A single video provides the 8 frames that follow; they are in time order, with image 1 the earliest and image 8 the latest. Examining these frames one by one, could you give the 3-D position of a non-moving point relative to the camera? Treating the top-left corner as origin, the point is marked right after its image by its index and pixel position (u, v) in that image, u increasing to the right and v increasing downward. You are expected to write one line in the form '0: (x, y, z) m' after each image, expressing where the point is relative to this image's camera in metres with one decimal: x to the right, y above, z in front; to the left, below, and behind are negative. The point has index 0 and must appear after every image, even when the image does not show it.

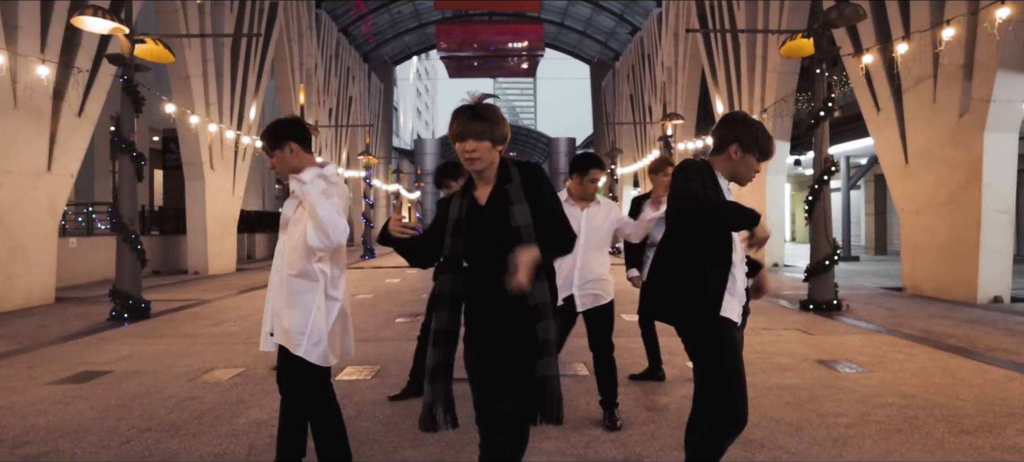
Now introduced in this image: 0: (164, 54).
0: (-5.3, +2.7, +10.9) m
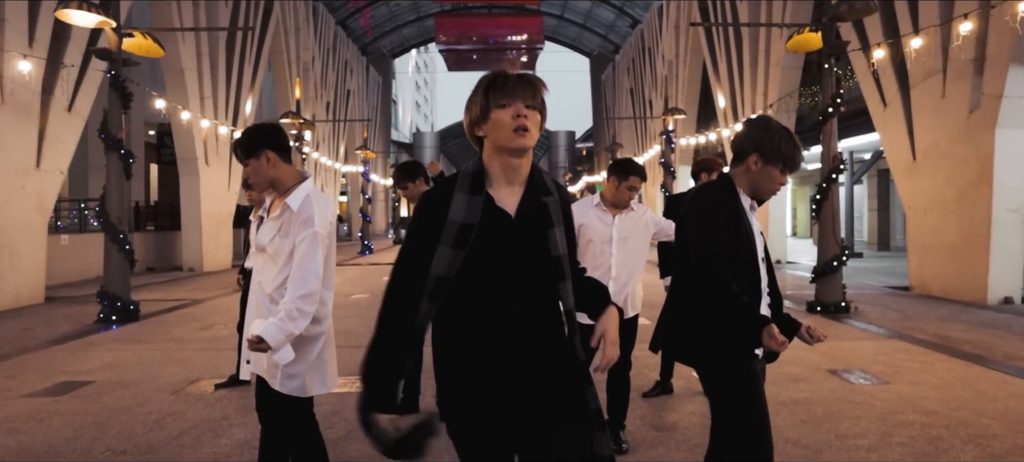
0: (-5.3, +2.7, +10.5) m
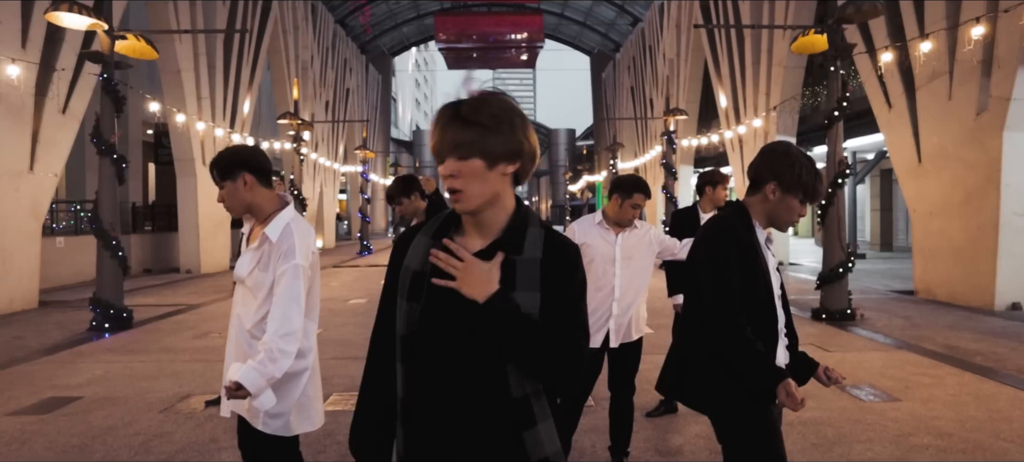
0: (-5.3, +2.6, +10.4) m
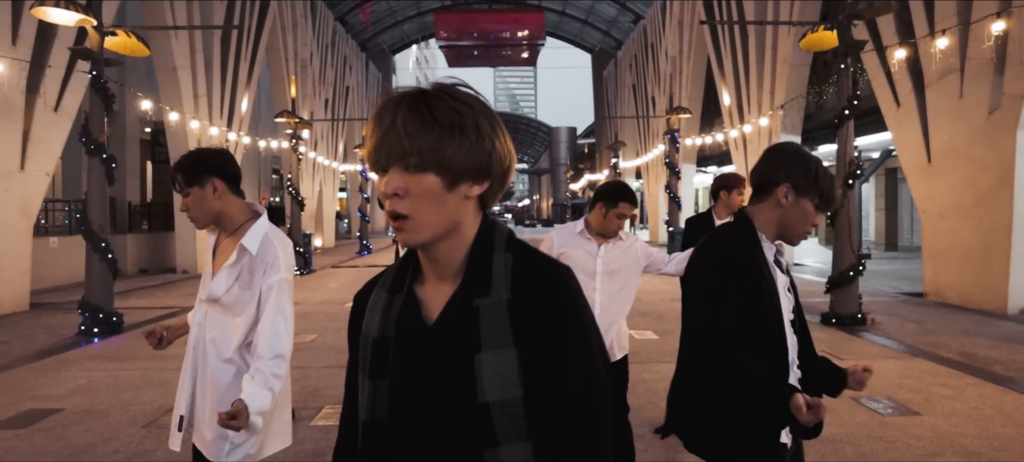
0: (-5.3, +2.6, +10.1) m
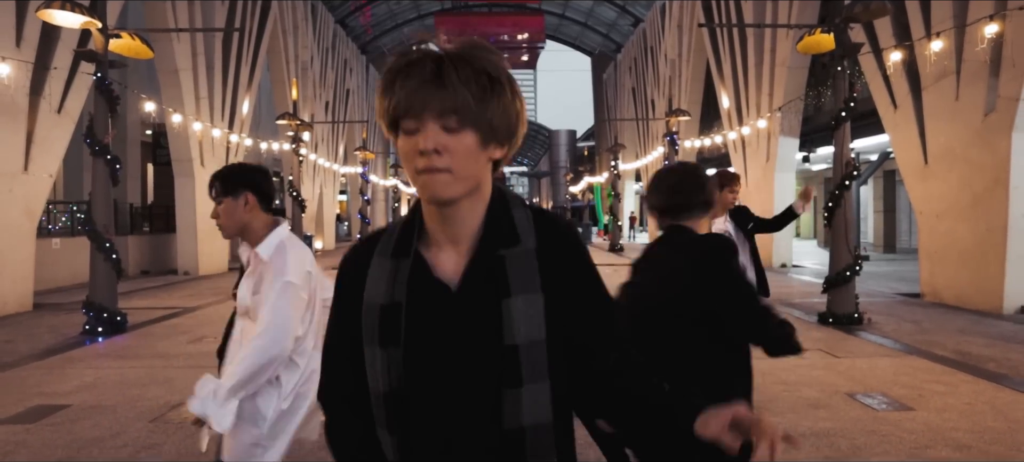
0: (-5.3, +2.6, +10.2) m
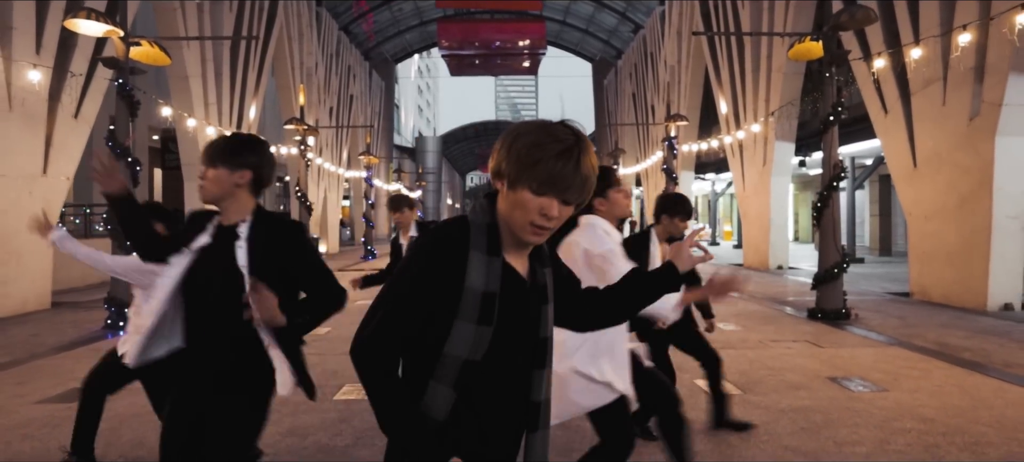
0: (-5.2, +2.6, +10.7) m
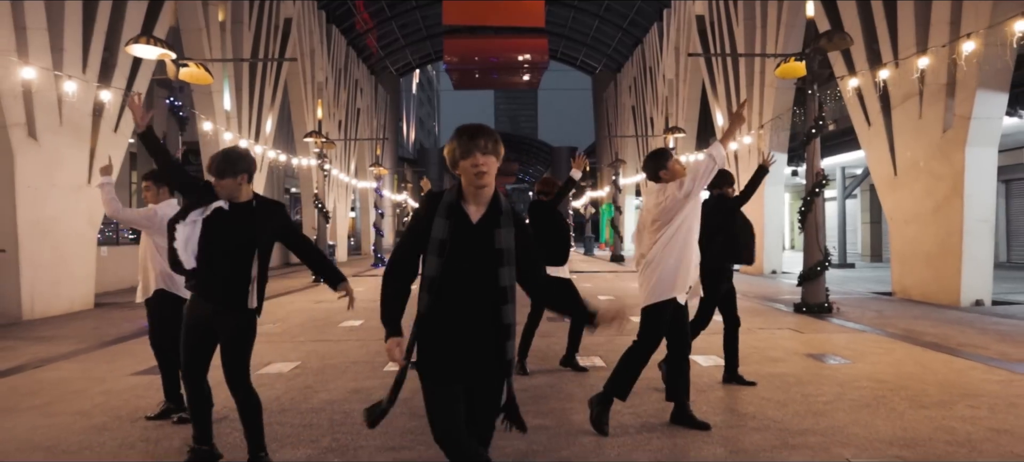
0: (-5.0, +2.5, +11.7) m
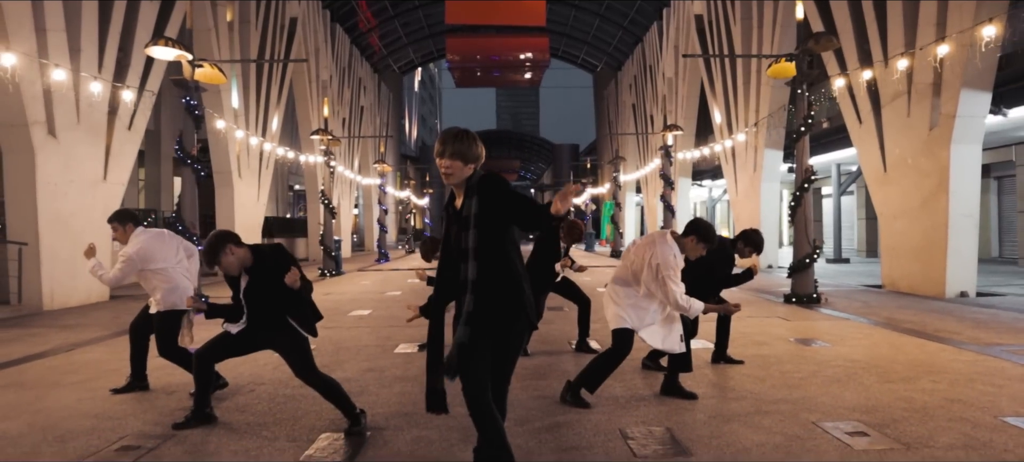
0: (-5.0, +2.6, +12.2) m
